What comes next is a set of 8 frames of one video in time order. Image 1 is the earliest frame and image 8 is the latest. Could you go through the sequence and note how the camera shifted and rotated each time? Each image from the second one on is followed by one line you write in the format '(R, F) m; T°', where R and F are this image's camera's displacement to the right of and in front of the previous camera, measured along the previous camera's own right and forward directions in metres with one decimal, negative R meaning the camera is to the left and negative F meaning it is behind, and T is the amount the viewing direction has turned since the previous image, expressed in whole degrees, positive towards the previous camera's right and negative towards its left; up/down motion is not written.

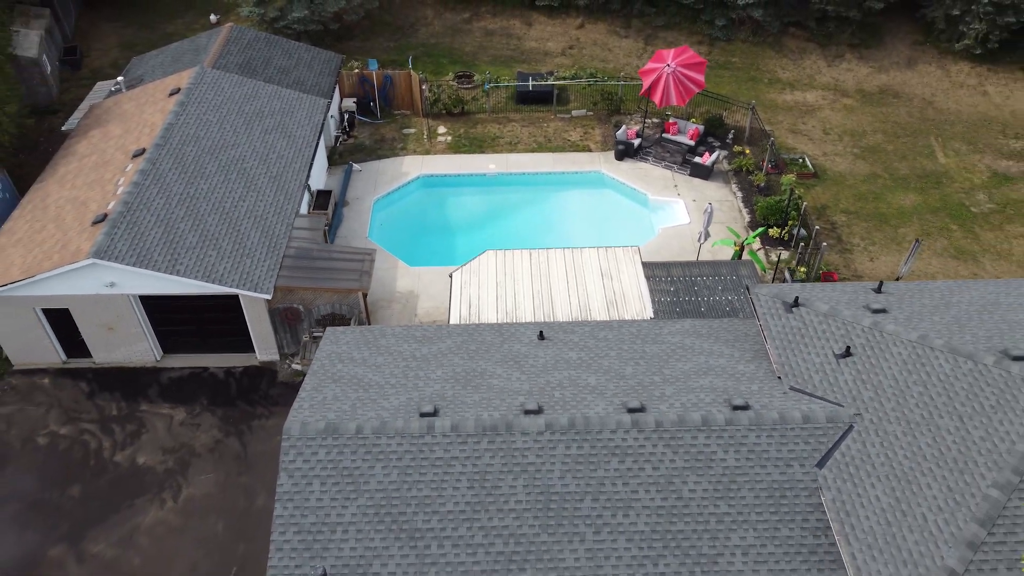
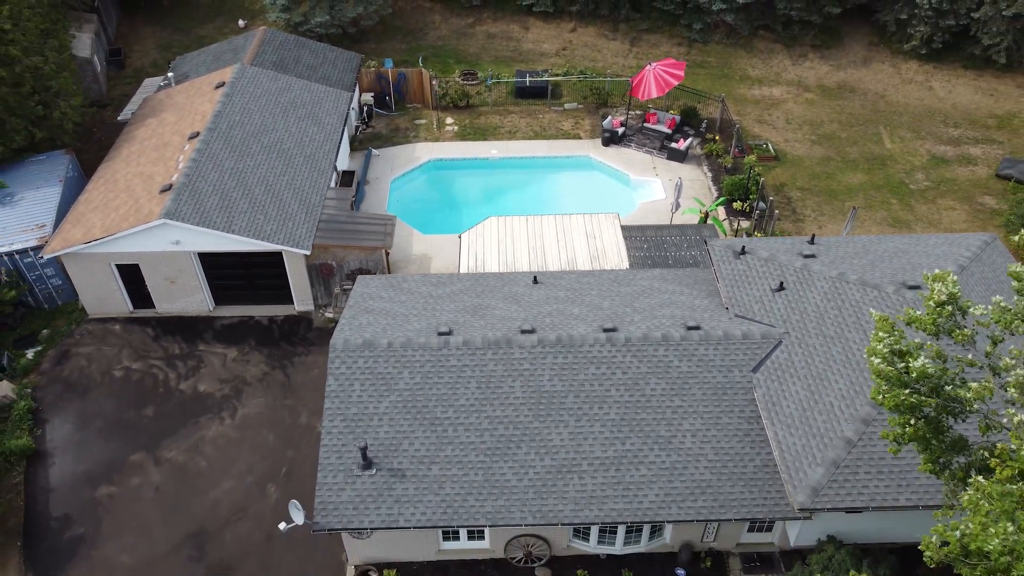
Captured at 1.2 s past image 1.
(0.0, -3.4) m; 0°
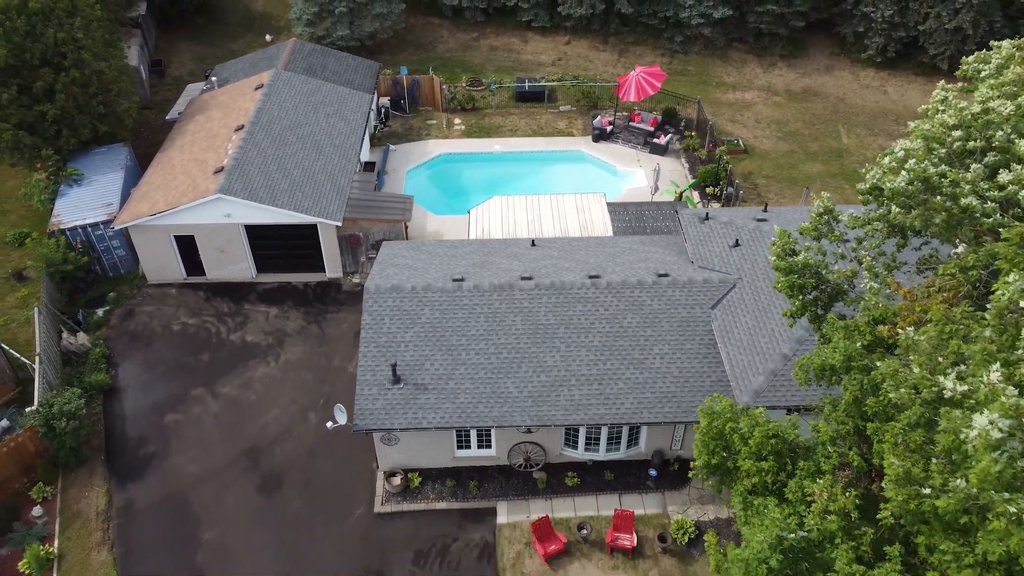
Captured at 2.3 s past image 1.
(0.0, -3.6) m; 0°
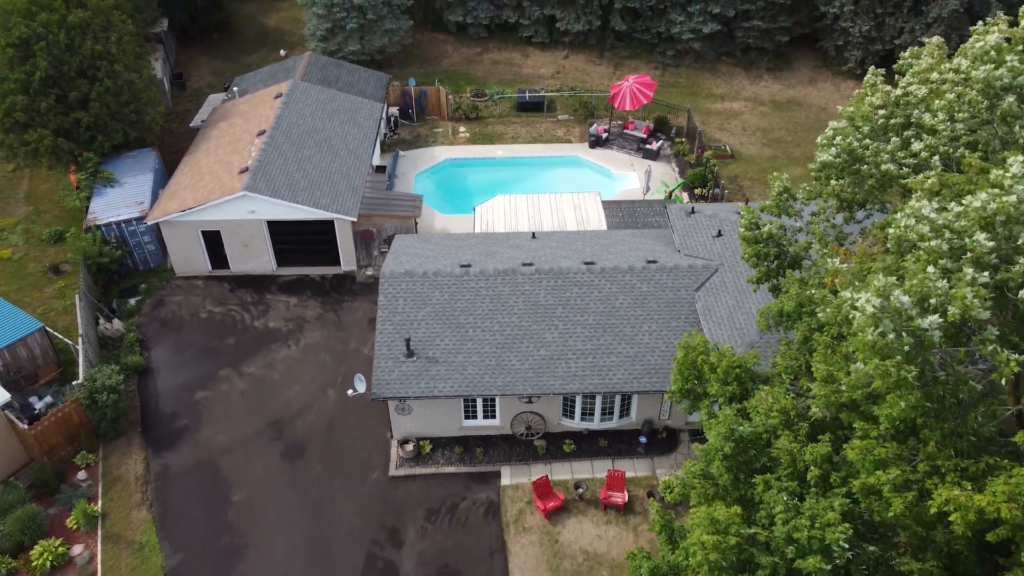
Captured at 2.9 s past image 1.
(-0.1, -2.0) m; 0°
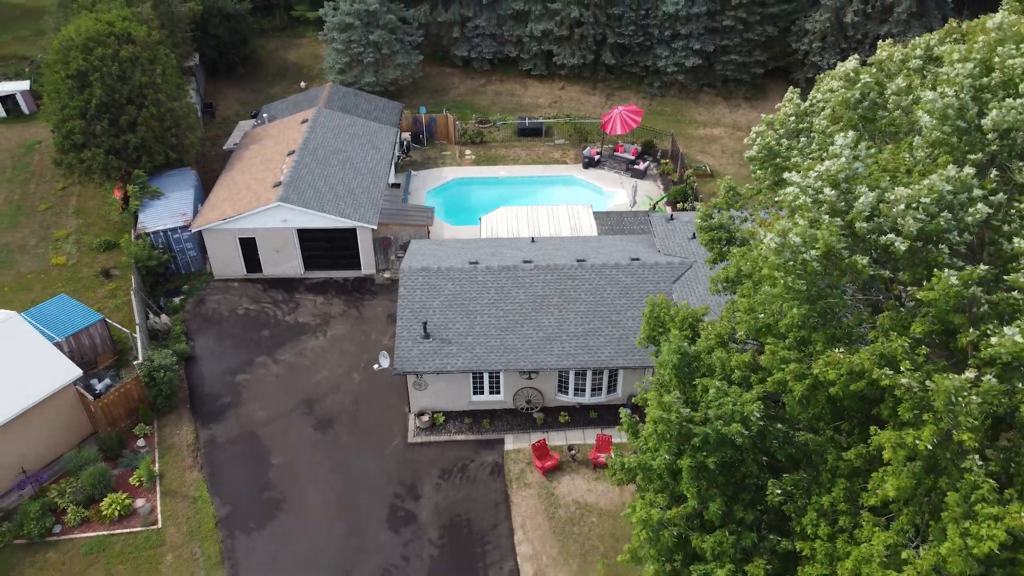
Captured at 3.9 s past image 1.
(-0.1, -3.4) m; 0°
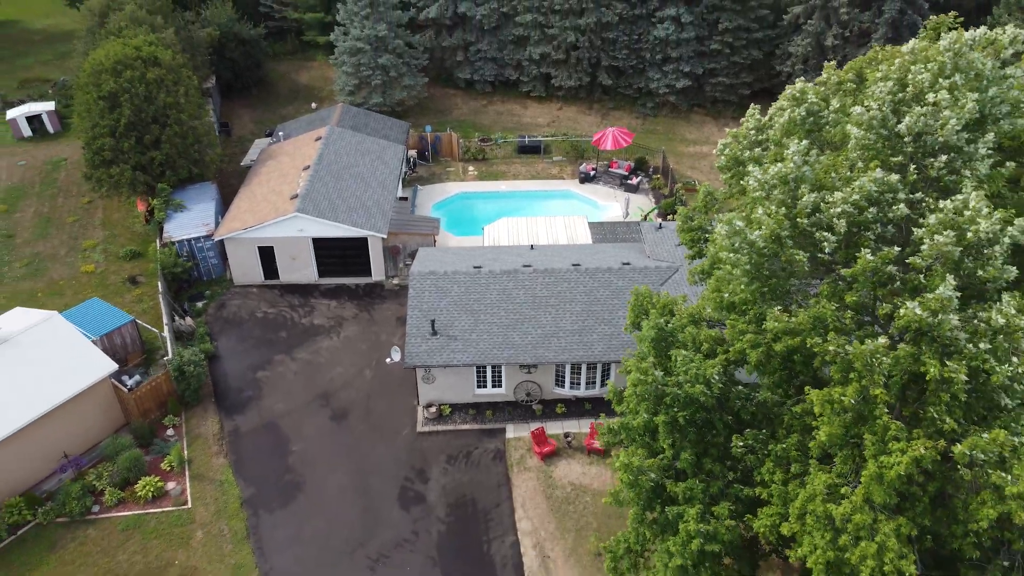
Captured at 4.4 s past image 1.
(0.0, -2.2) m; 0°
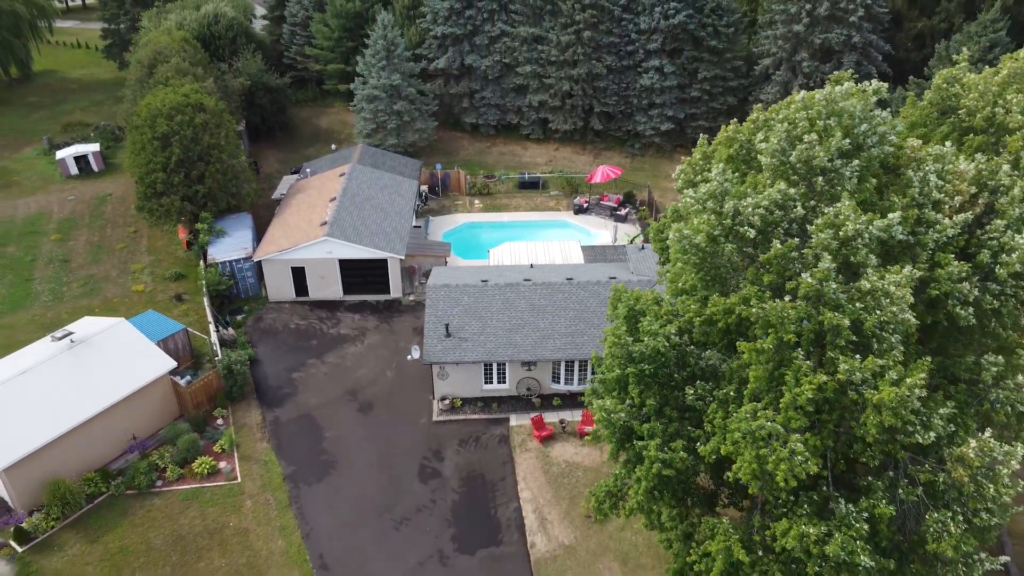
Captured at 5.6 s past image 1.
(-0.1, -4.5) m; 0°
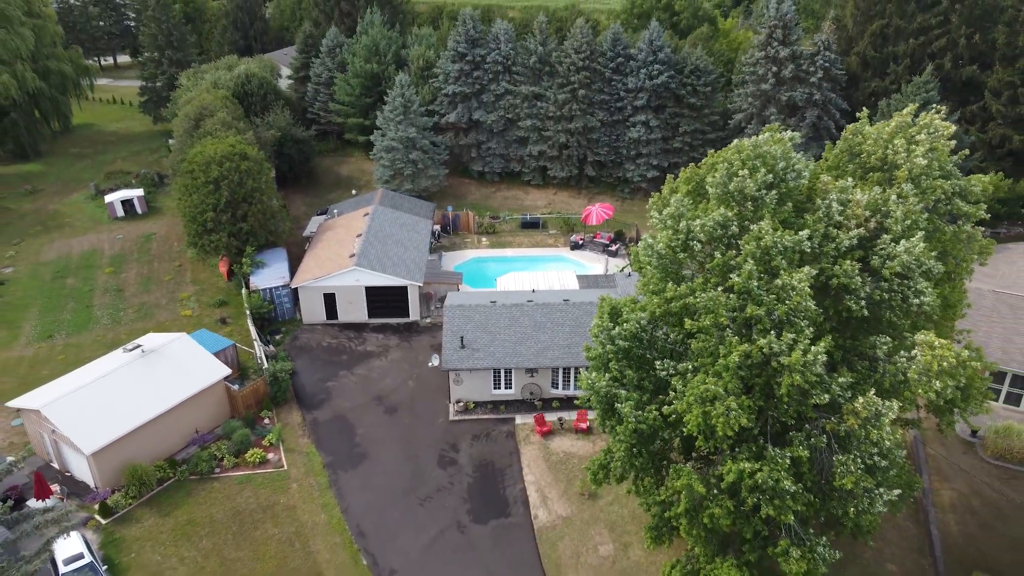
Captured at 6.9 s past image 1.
(-0.3, -5.5) m; 0°
